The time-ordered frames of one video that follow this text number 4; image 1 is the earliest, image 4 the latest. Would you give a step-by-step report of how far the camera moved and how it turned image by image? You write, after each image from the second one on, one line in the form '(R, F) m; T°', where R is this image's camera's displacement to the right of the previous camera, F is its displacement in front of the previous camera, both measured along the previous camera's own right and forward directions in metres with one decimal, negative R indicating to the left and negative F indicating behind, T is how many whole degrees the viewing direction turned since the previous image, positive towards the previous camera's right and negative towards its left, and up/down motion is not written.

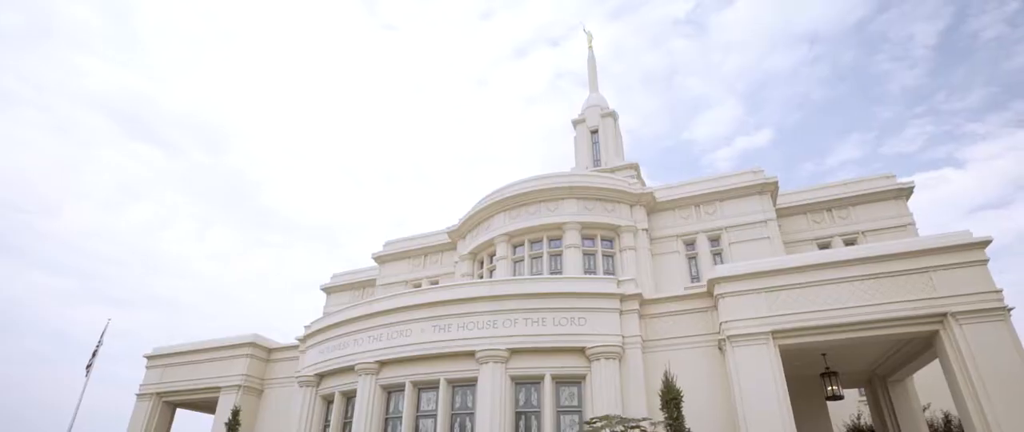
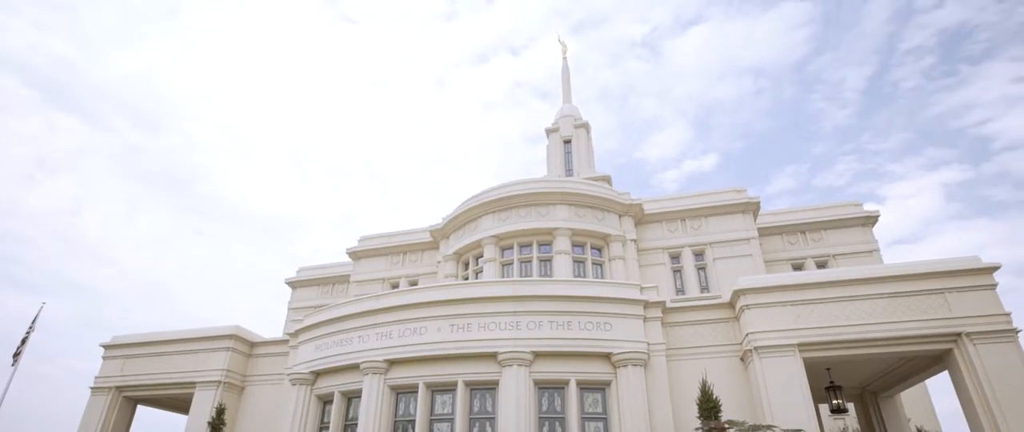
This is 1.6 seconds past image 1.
(-2.5, +0.5) m; +7°
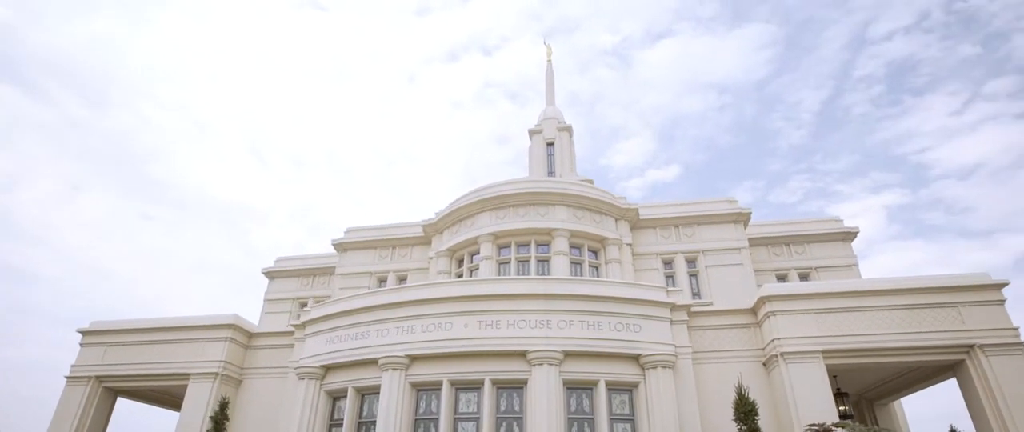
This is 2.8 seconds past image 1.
(-2.1, +0.4) m; +5°
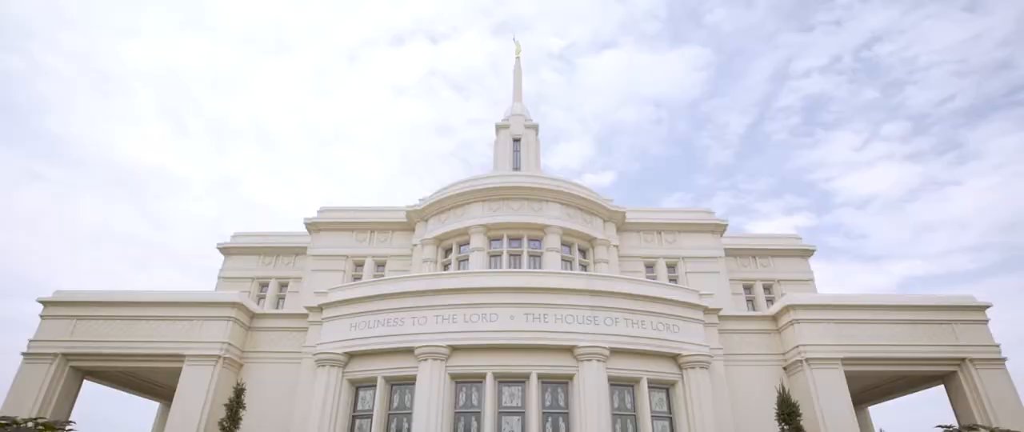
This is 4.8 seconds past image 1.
(-3.5, +0.7) m; +9°
